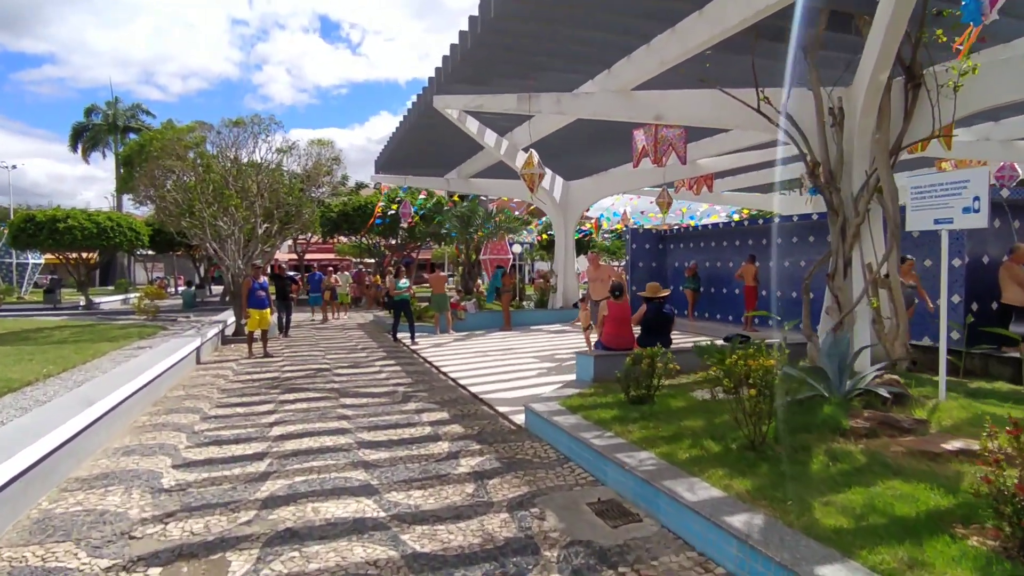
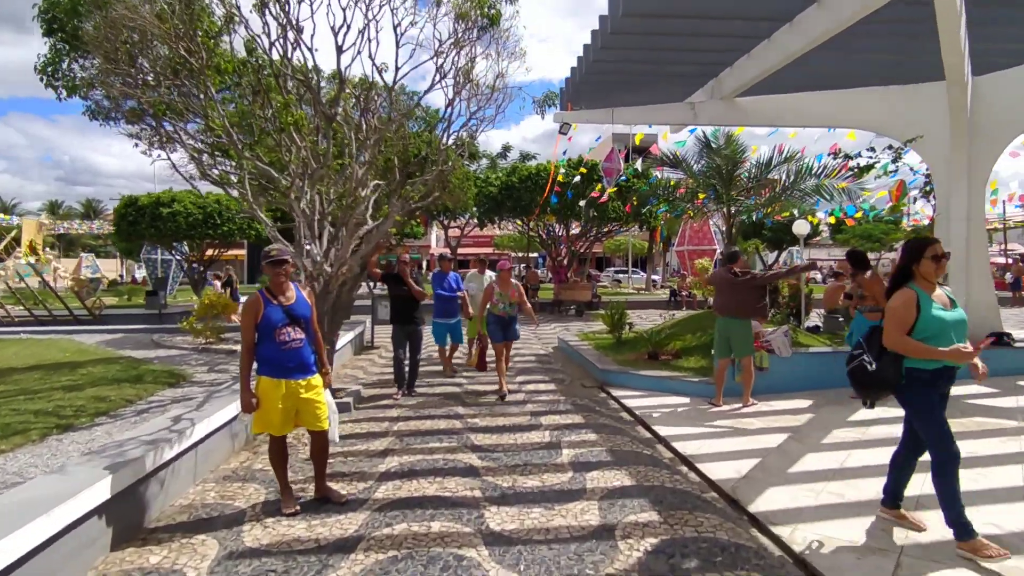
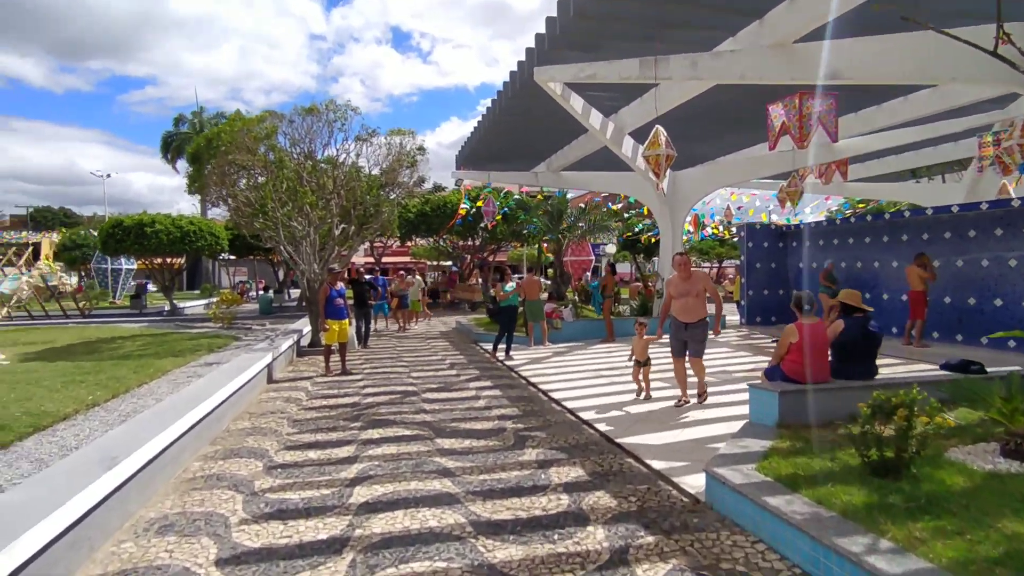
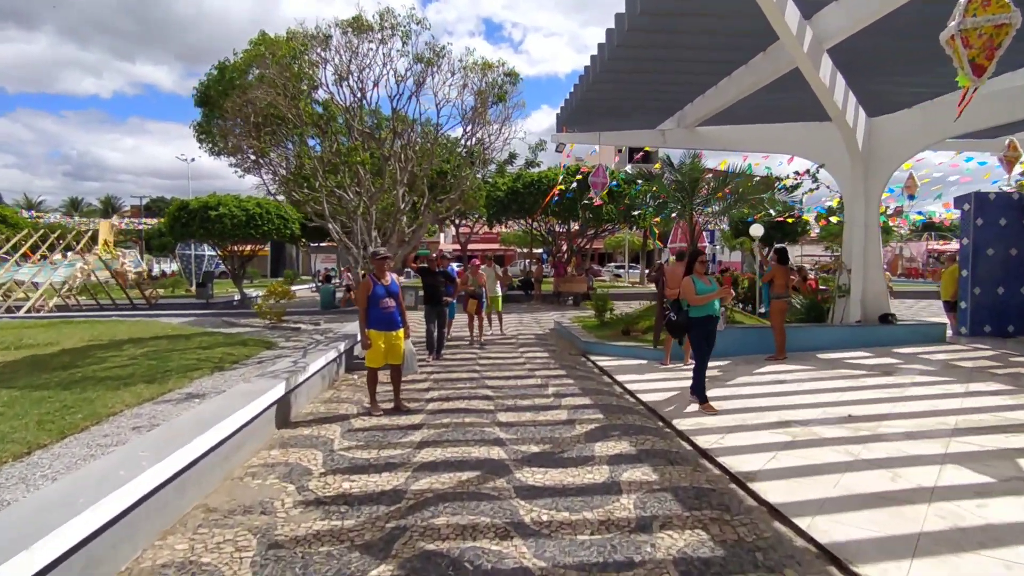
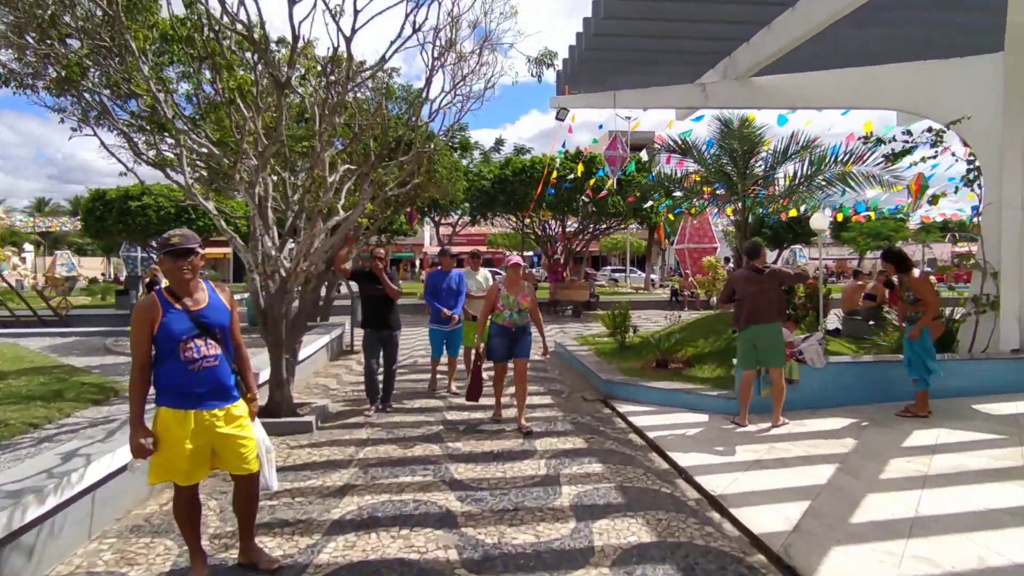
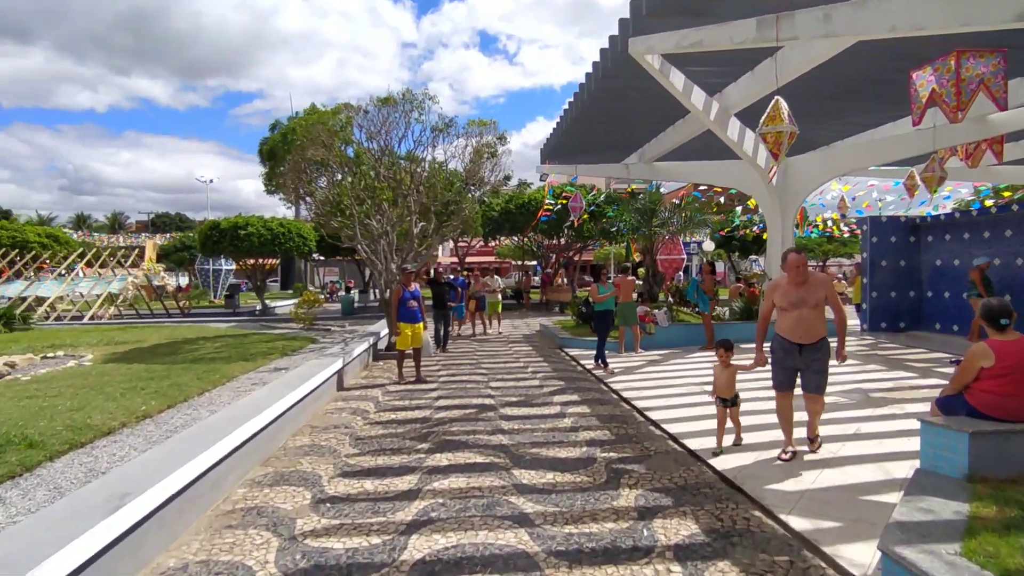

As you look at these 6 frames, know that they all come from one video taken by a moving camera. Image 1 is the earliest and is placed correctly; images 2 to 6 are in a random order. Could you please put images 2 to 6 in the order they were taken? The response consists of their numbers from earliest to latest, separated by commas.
3, 6, 4, 2, 5
